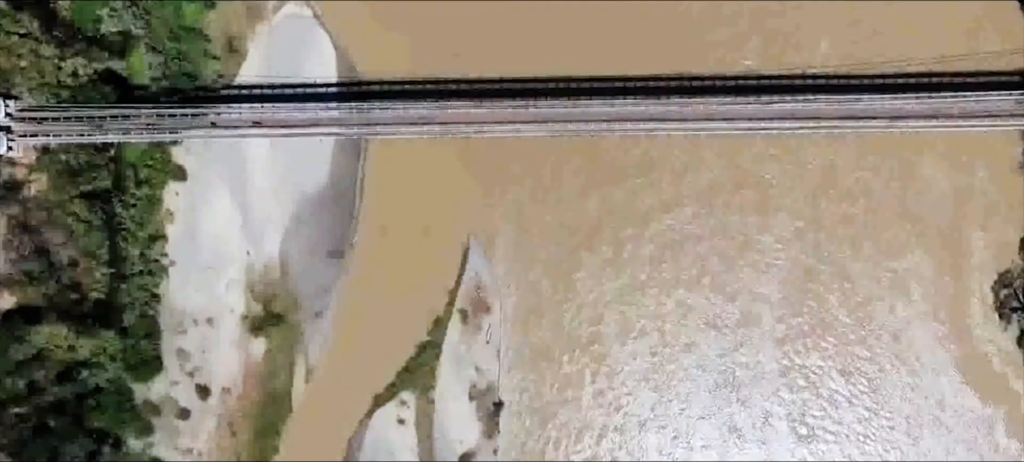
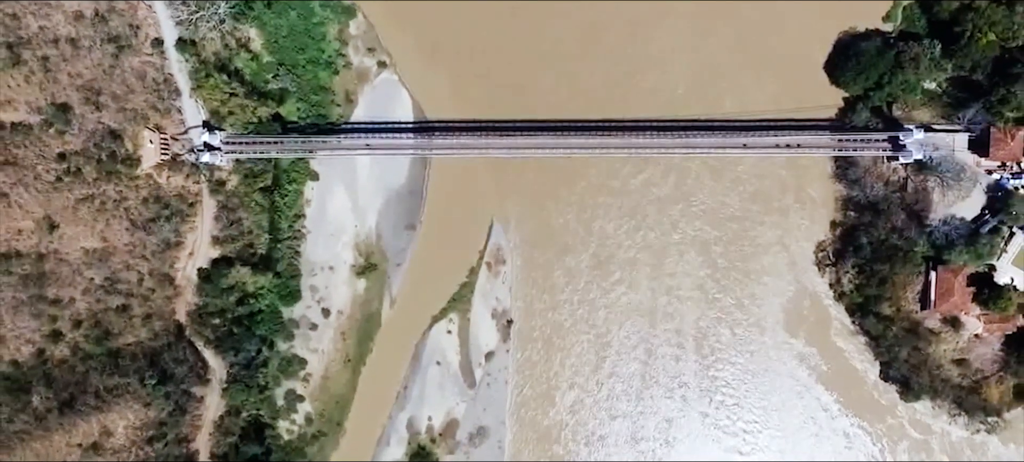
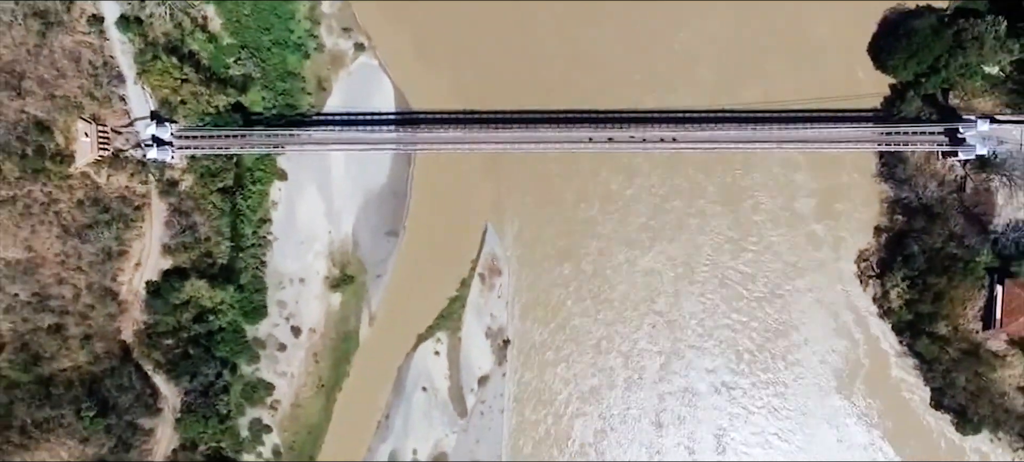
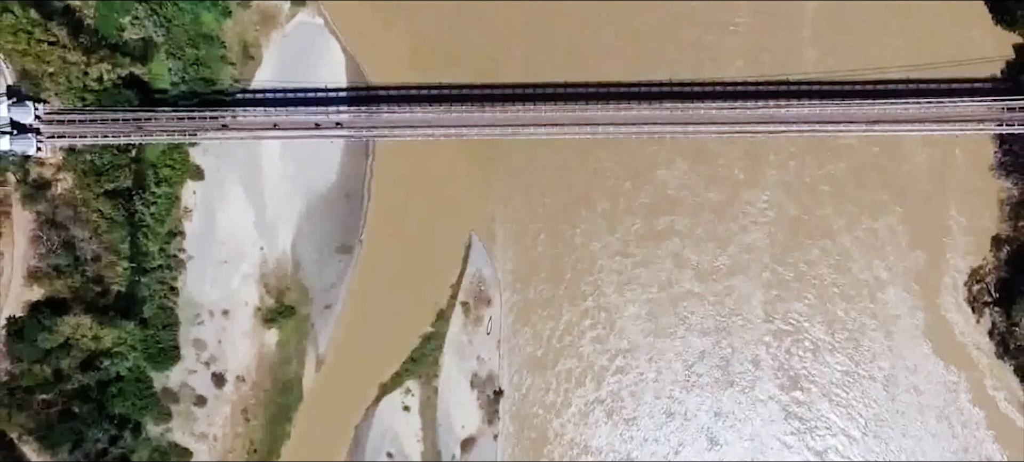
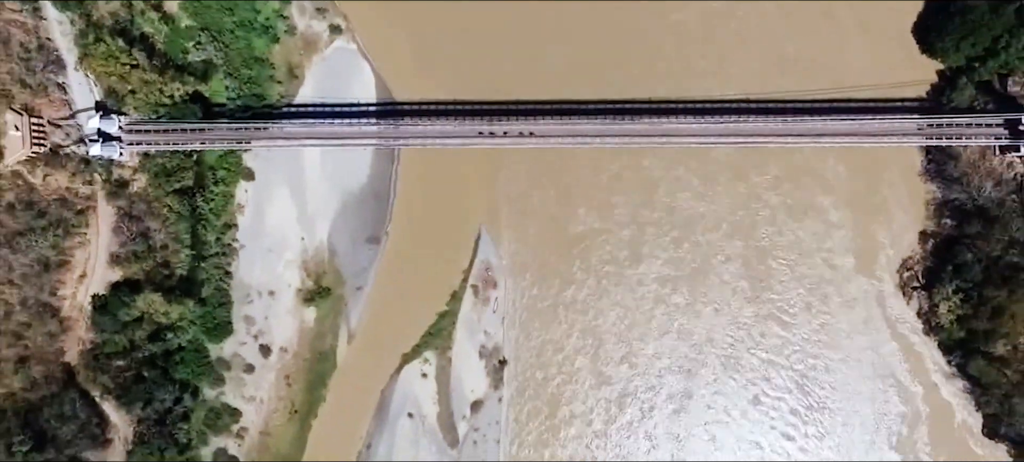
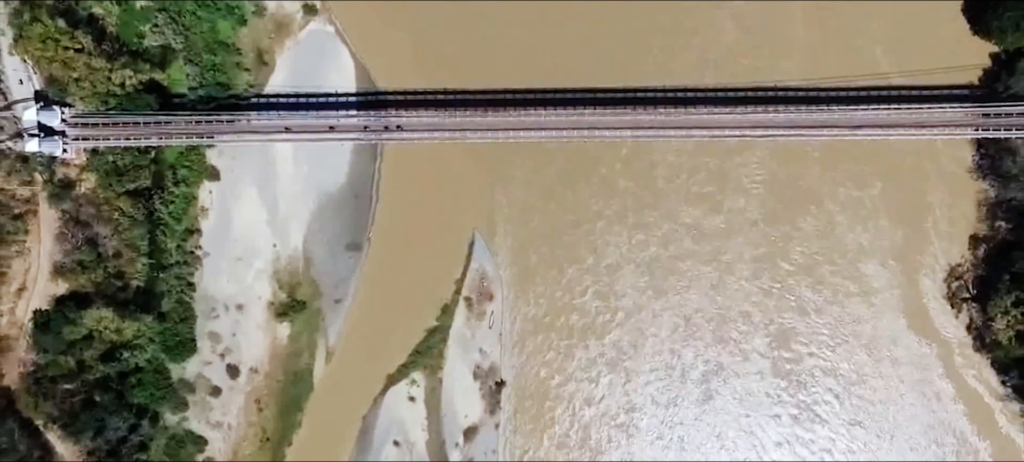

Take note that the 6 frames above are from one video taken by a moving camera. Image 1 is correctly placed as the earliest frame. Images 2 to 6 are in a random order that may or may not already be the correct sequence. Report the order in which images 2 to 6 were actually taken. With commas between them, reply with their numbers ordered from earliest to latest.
4, 6, 5, 3, 2
